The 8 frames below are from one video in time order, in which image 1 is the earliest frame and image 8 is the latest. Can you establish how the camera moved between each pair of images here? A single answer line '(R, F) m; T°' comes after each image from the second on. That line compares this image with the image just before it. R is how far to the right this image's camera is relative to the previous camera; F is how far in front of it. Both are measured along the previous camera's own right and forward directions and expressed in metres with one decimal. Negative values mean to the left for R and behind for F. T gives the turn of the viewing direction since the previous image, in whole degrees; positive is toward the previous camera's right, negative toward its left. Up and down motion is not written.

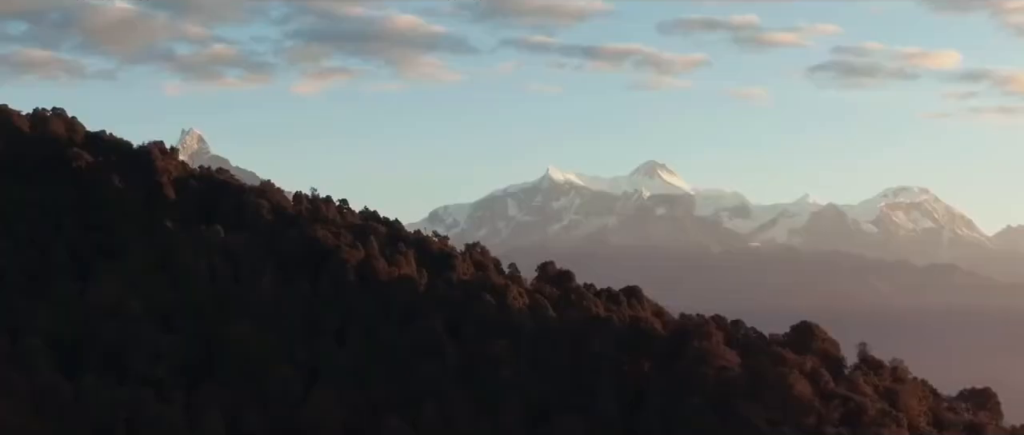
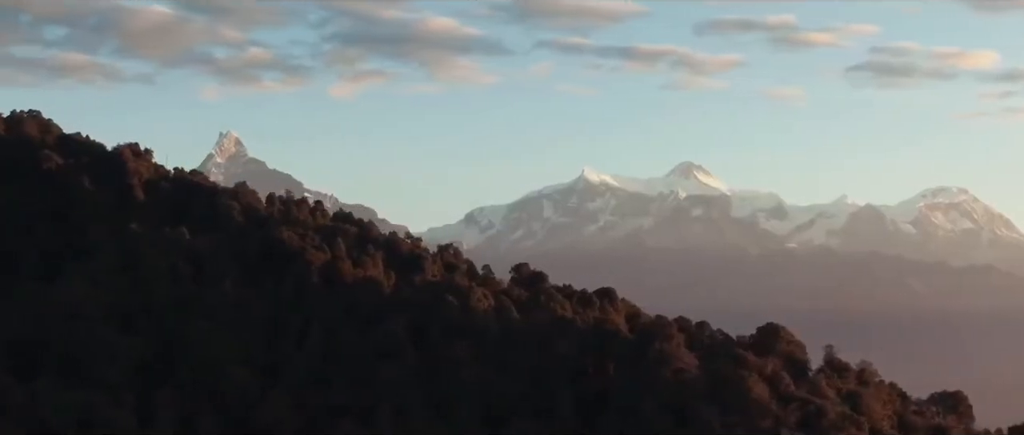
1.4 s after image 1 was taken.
(+1.4, +0.3) m; -1°
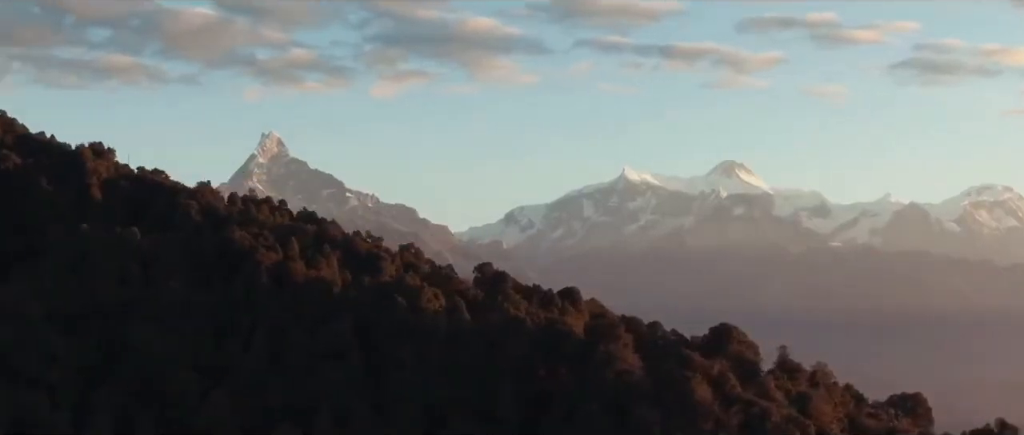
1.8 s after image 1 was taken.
(+1.7, +0.5) m; -1°
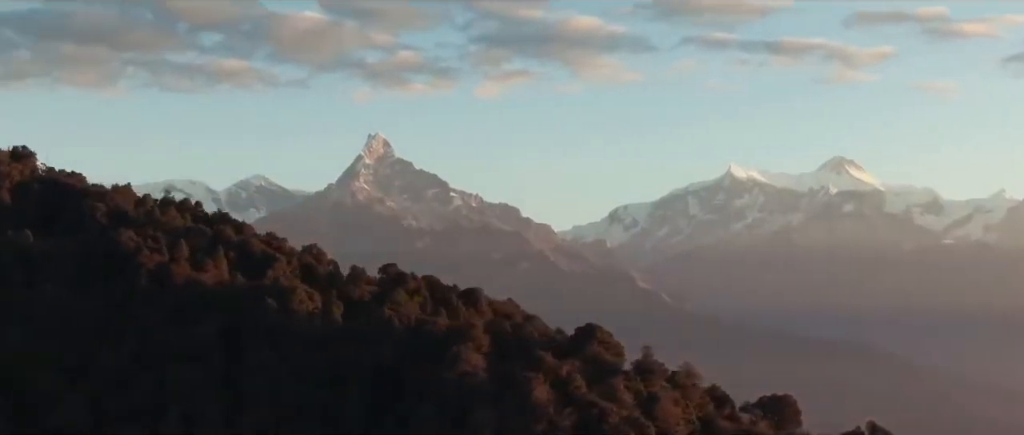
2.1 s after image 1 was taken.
(+4.6, +0.2) m; -3°
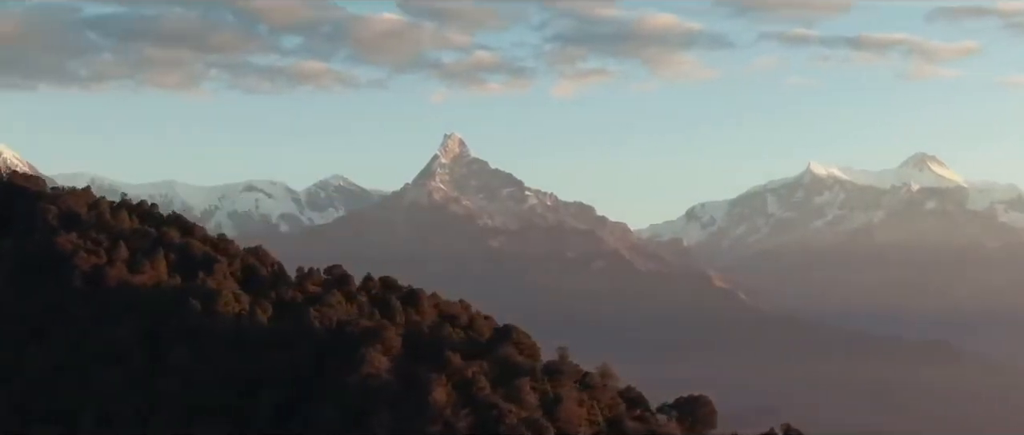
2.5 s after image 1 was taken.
(+3.0, 0.0) m; -2°
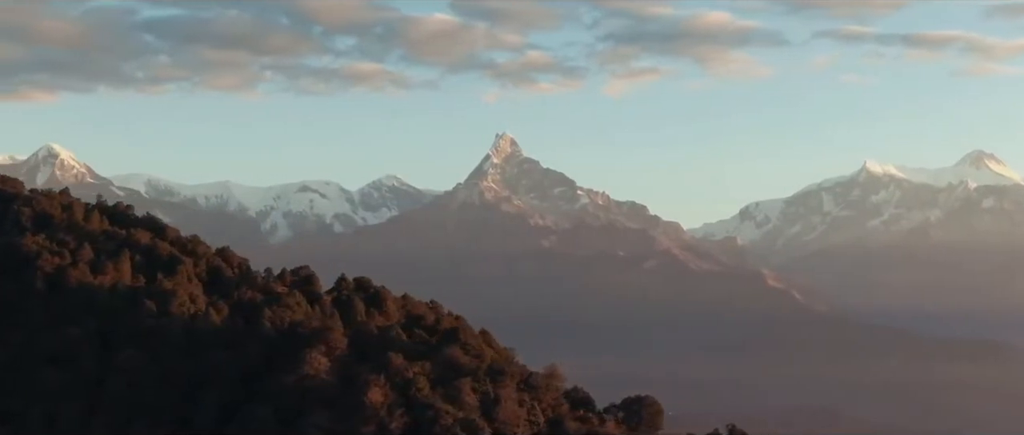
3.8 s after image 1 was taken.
(+2.0, 0.0) m; -2°
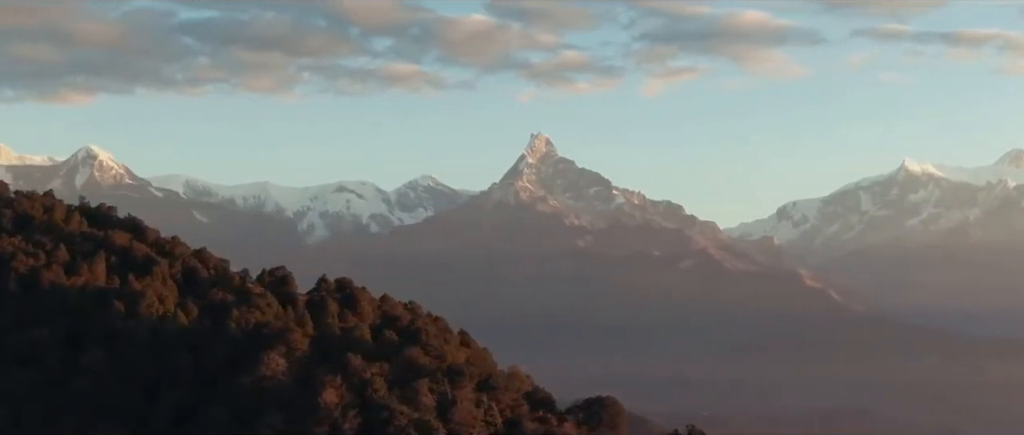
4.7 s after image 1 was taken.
(+1.4, 0.0) m; -1°
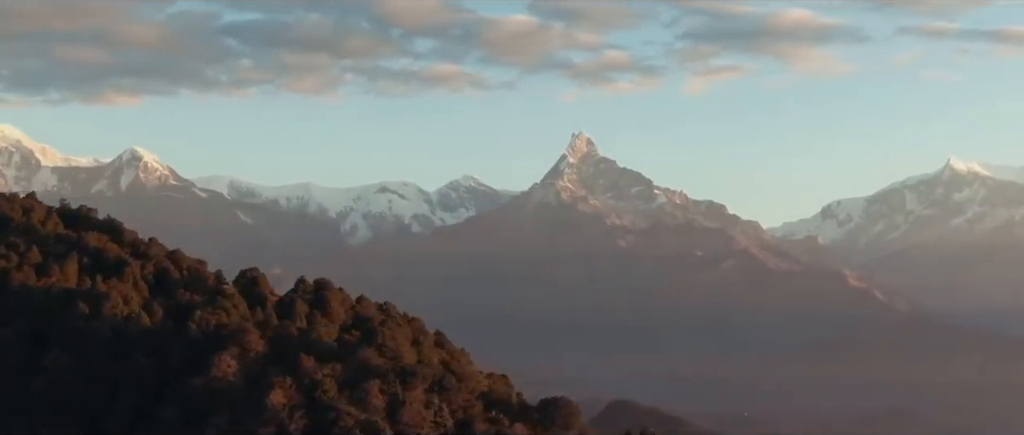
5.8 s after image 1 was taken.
(+1.7, 0.0) m; -1°
